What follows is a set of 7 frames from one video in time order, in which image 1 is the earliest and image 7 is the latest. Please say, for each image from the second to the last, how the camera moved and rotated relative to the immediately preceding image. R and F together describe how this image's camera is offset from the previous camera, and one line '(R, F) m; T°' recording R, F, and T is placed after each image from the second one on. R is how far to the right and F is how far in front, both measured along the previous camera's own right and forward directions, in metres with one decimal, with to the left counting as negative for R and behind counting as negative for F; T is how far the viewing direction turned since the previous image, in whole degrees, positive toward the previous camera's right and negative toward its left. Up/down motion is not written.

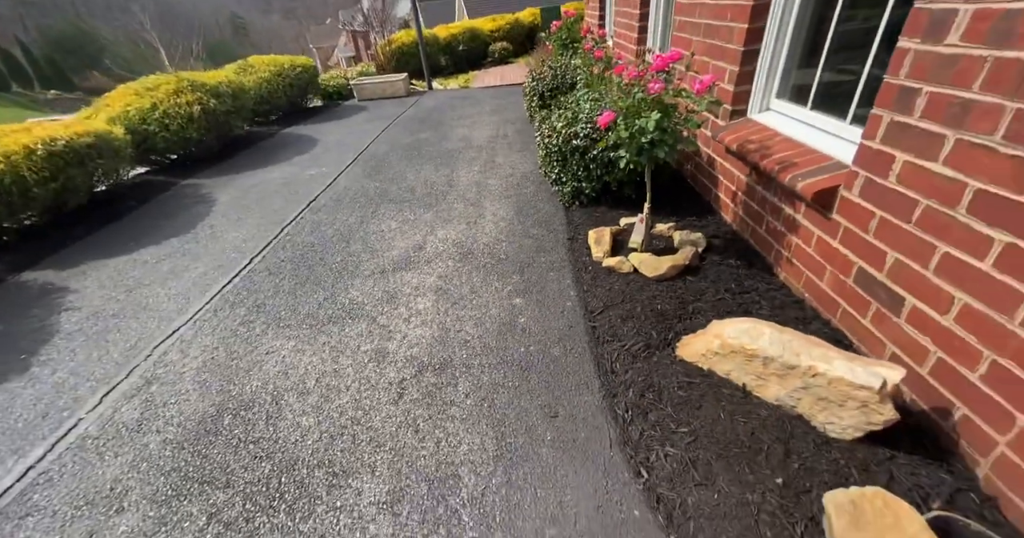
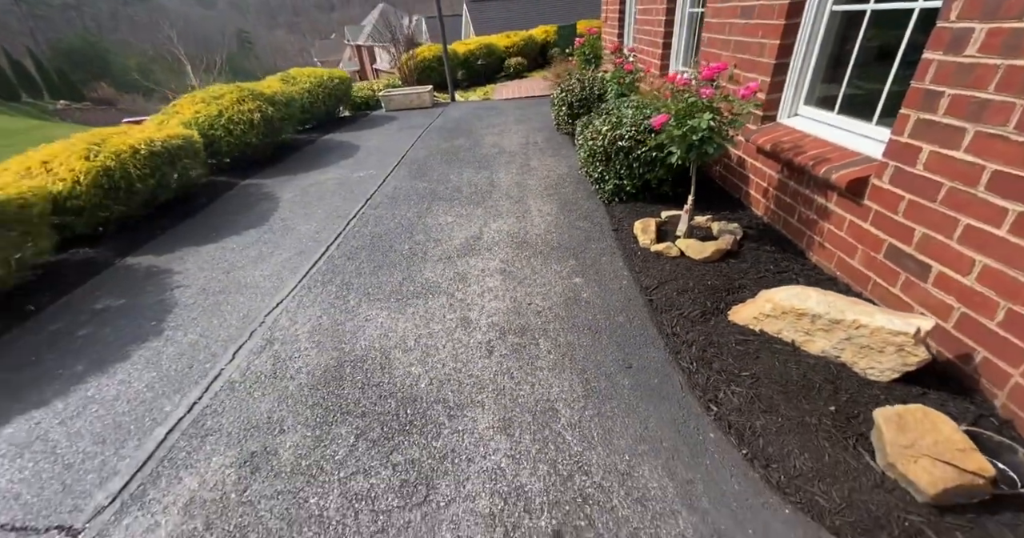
(-0.4, -0.3) m; -1°
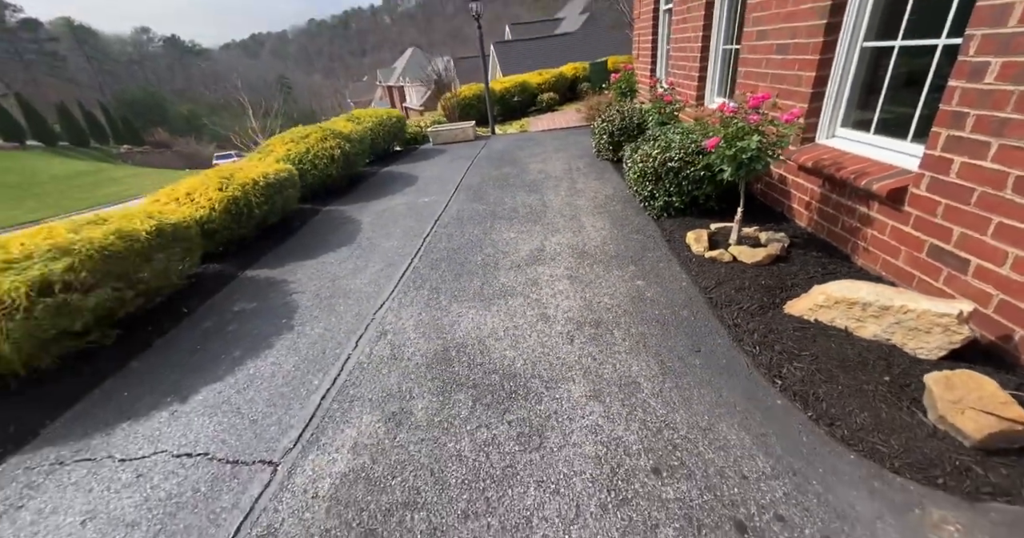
(-0.3, -0.4) m; -4°
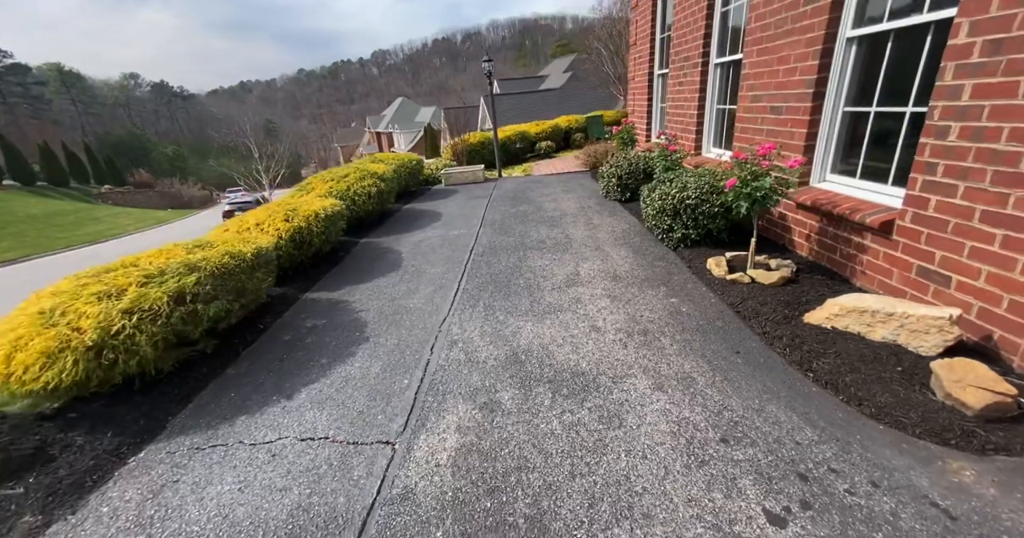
(-0.5, -0.3) m; +2°
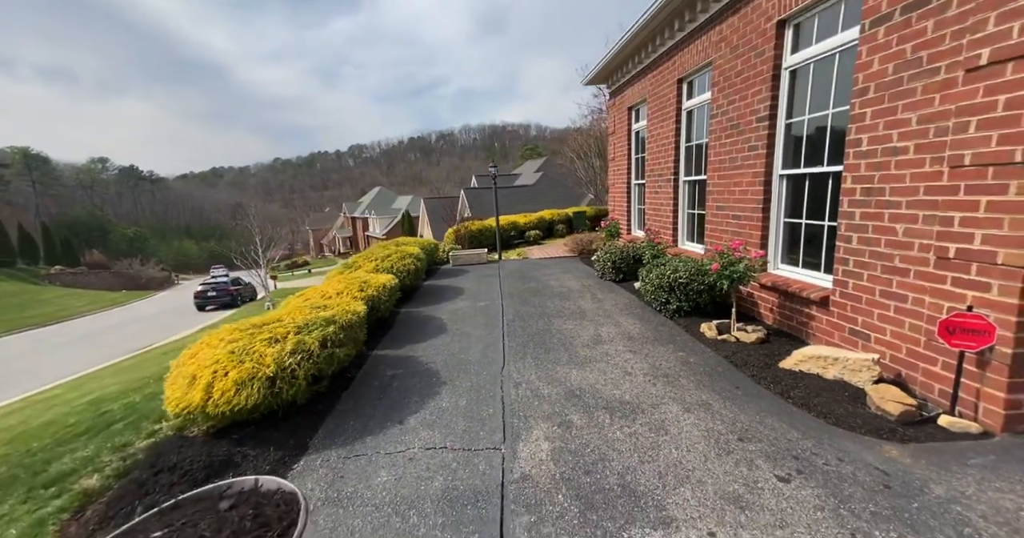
(-0.8, -0.9) m; +4°
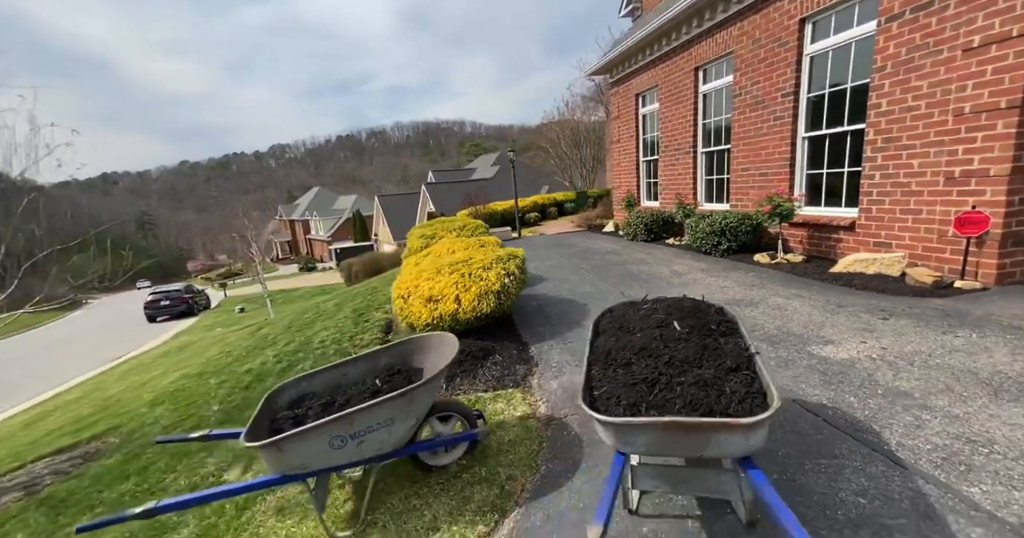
(-2.0, -0.7) m; +7°
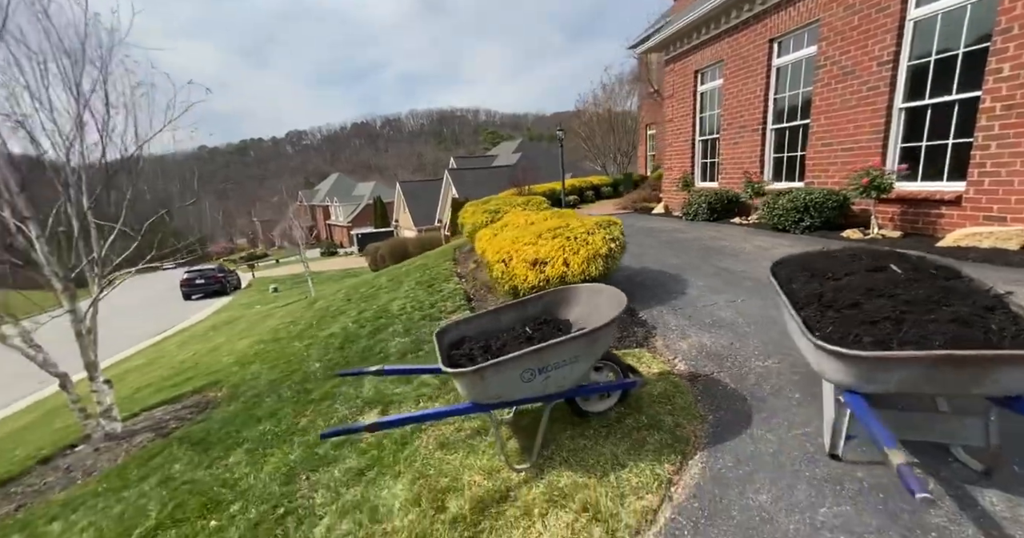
(-0.9, +0.1) m; -2°
